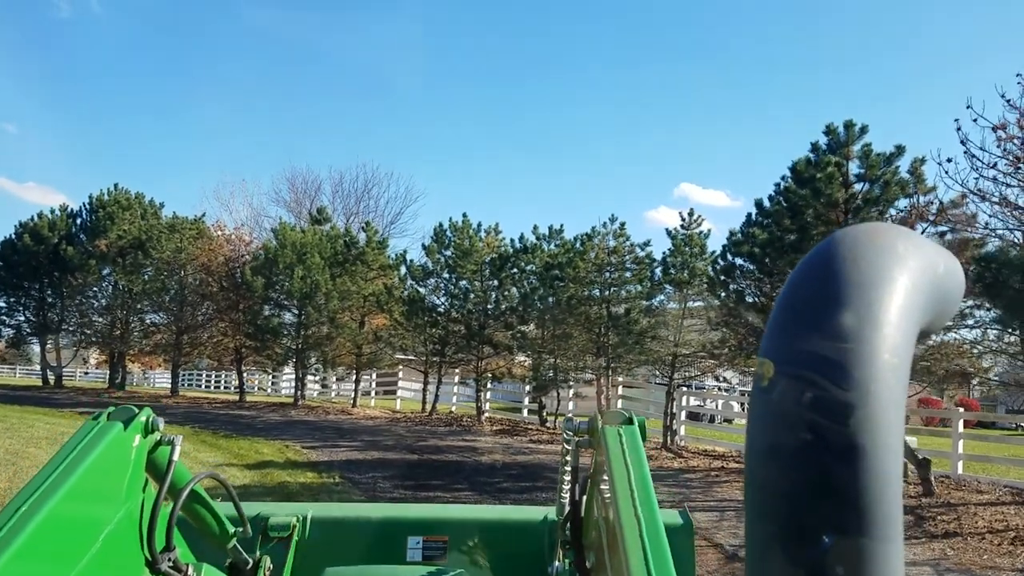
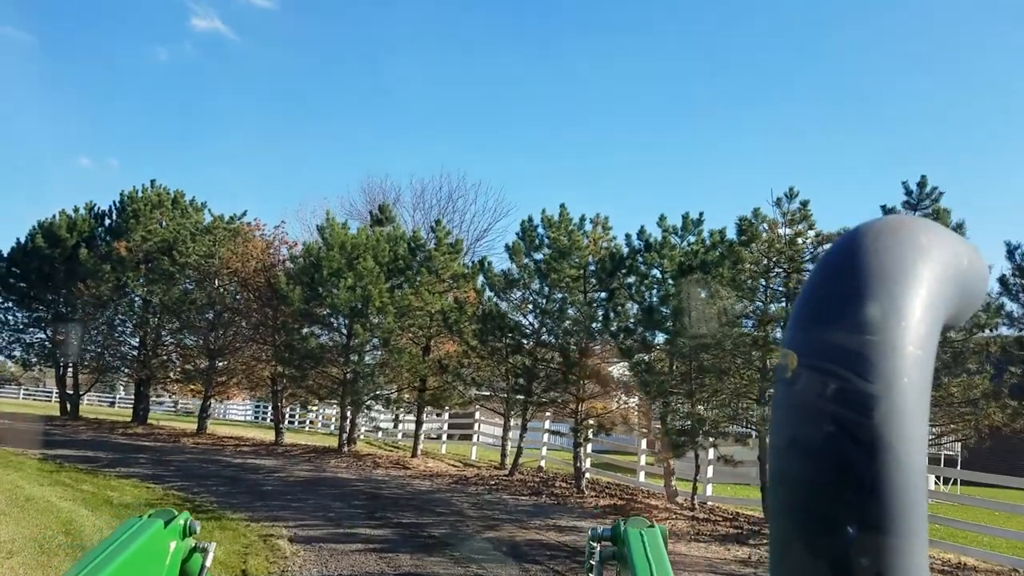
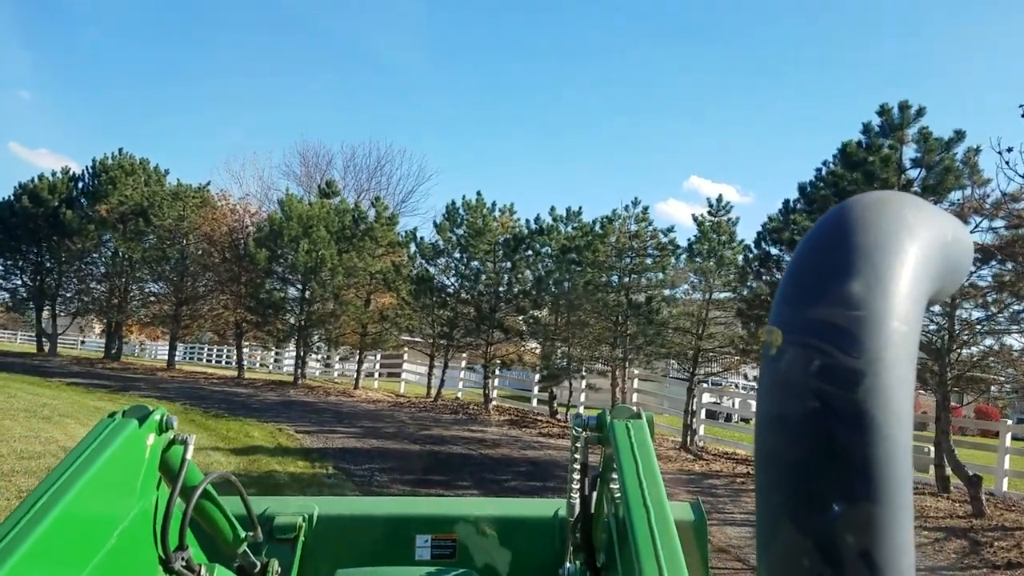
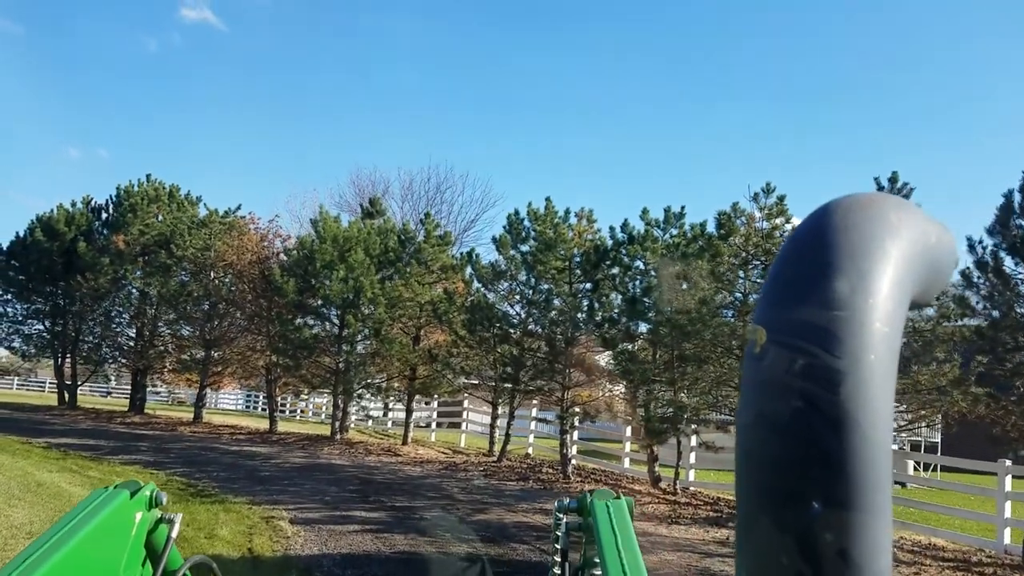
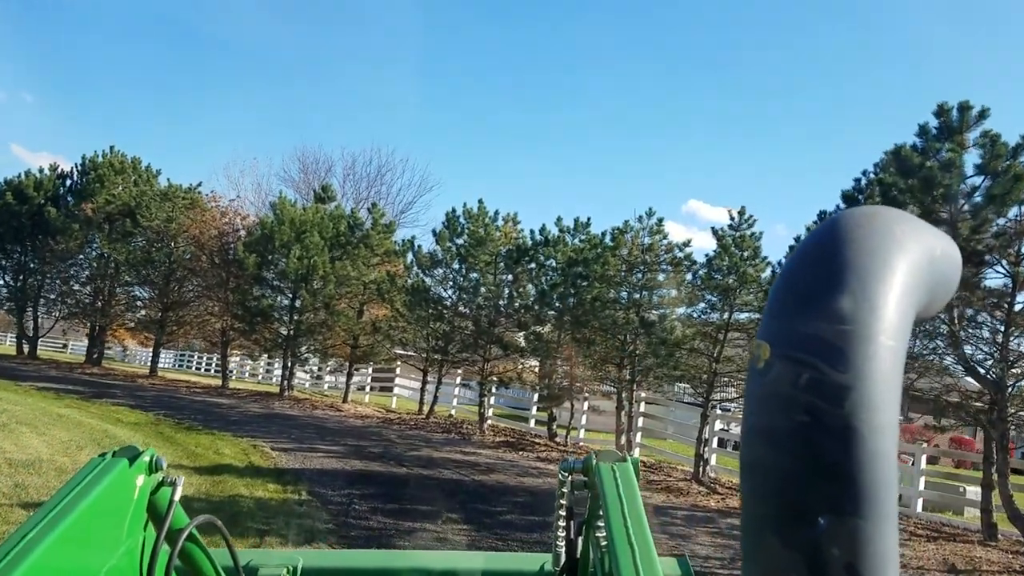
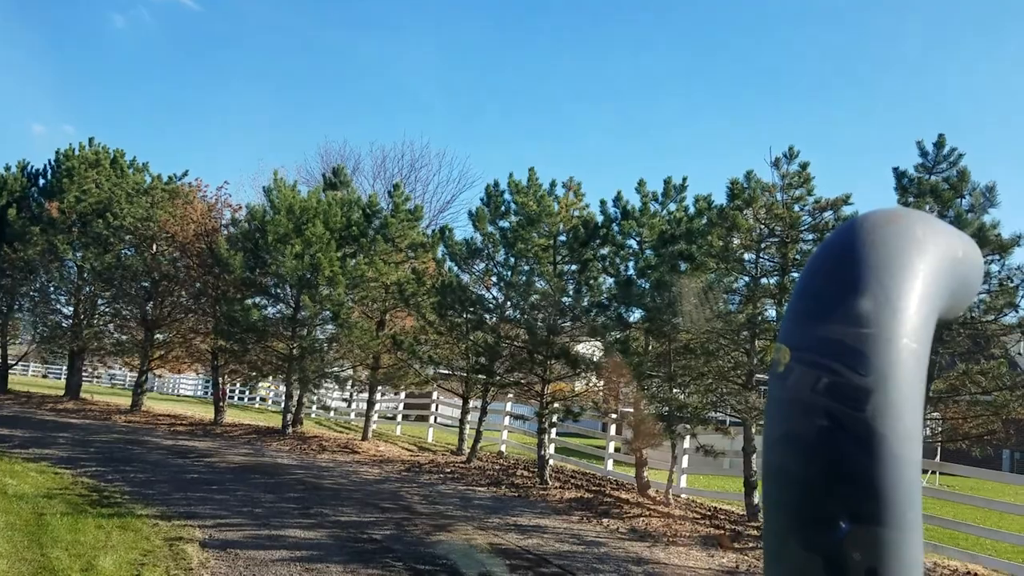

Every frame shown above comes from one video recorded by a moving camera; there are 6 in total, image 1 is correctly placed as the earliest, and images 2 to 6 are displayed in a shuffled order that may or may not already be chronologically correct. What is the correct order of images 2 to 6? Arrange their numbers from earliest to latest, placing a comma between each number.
3, 5, 4, 2, 6
